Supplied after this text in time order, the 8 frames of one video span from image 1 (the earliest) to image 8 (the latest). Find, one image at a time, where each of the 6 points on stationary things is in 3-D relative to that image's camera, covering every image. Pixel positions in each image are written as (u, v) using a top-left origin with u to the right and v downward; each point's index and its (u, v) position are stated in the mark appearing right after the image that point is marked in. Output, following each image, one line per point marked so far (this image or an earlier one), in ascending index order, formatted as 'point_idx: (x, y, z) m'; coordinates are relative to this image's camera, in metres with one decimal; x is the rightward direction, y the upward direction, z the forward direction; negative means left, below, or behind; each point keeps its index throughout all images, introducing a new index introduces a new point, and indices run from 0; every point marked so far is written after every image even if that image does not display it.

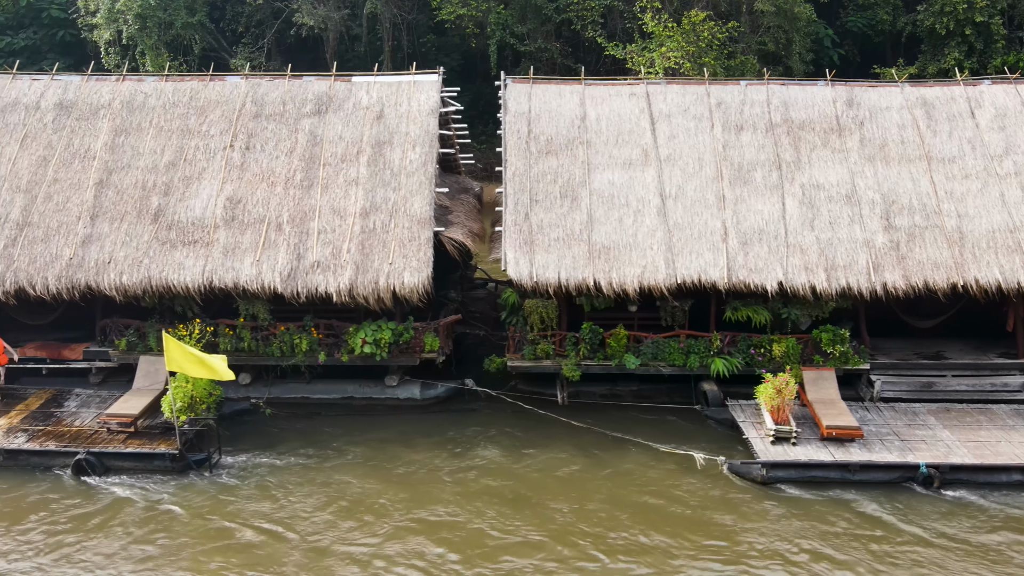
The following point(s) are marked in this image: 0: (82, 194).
0: (-6.6, +1.4, +13.4) m
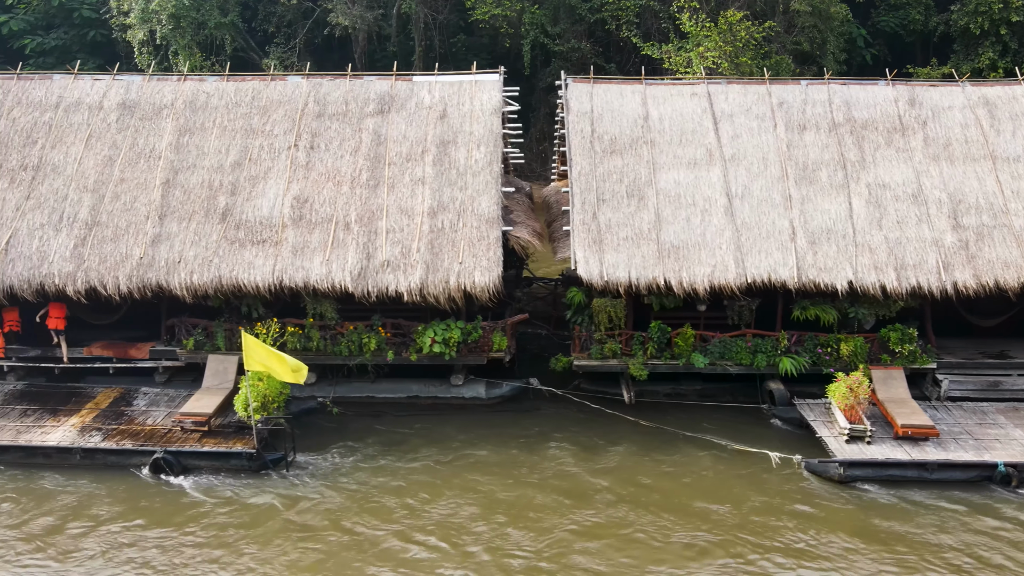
0: (-5.6, +1.4, +13.5) m
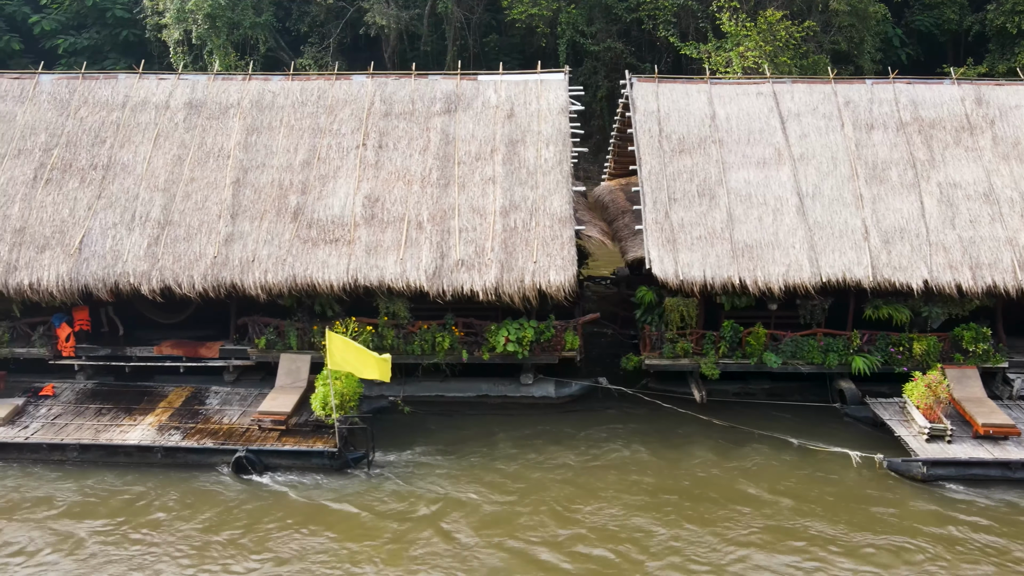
0: (-4.5, +1.5, +13.5) m
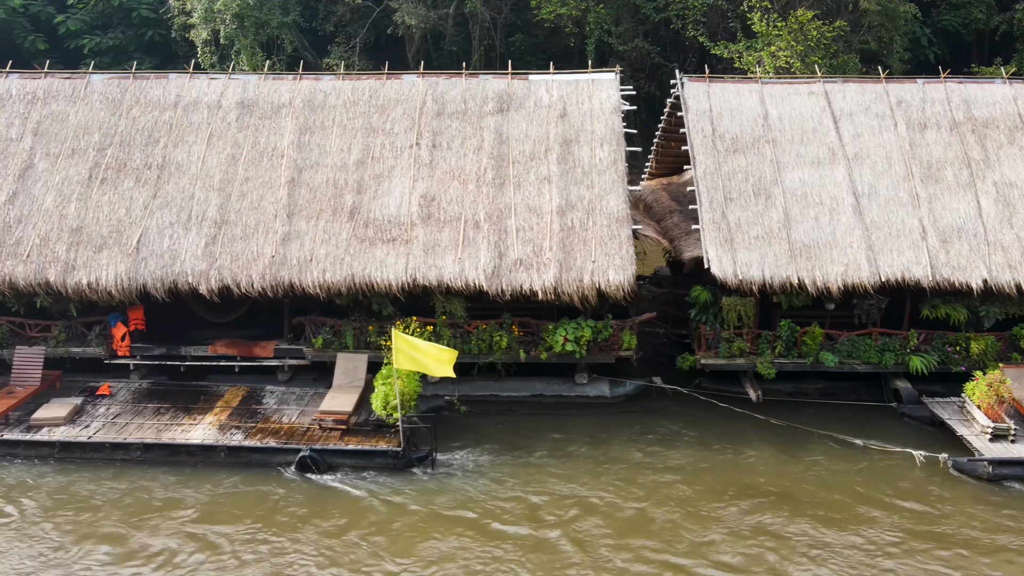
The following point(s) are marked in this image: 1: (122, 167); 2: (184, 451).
0: (-3.6, +1.5, +13.5) m
1: (-6.1, +1.9, +13.8) m
2: (-4.4, -2.2, +11.8) m
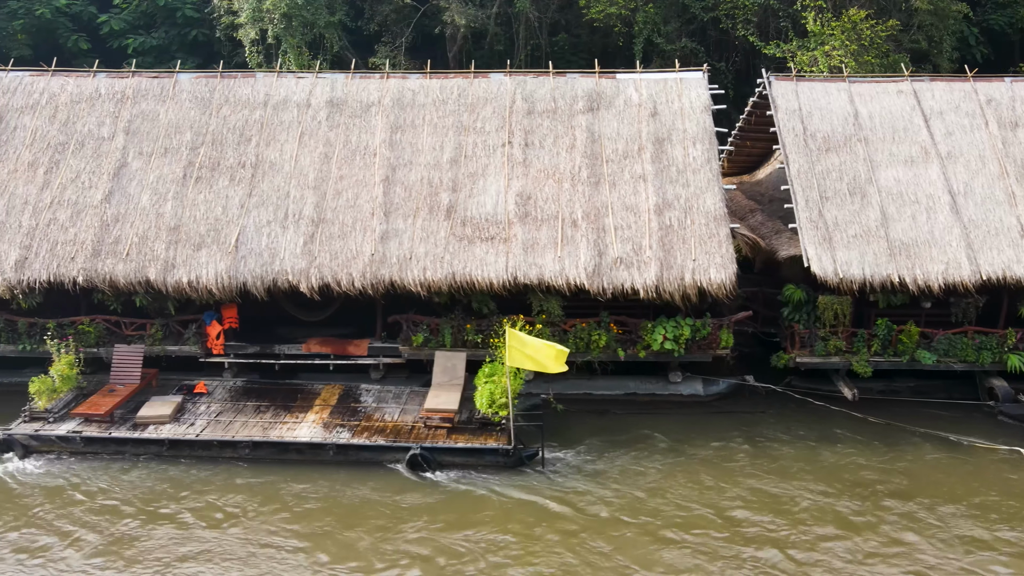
0: (-2.2, +1.5, +13.5) m
1: (-4.7, +1.9, +13.9) m
2: (-2.9, -2.2, +11.8) m
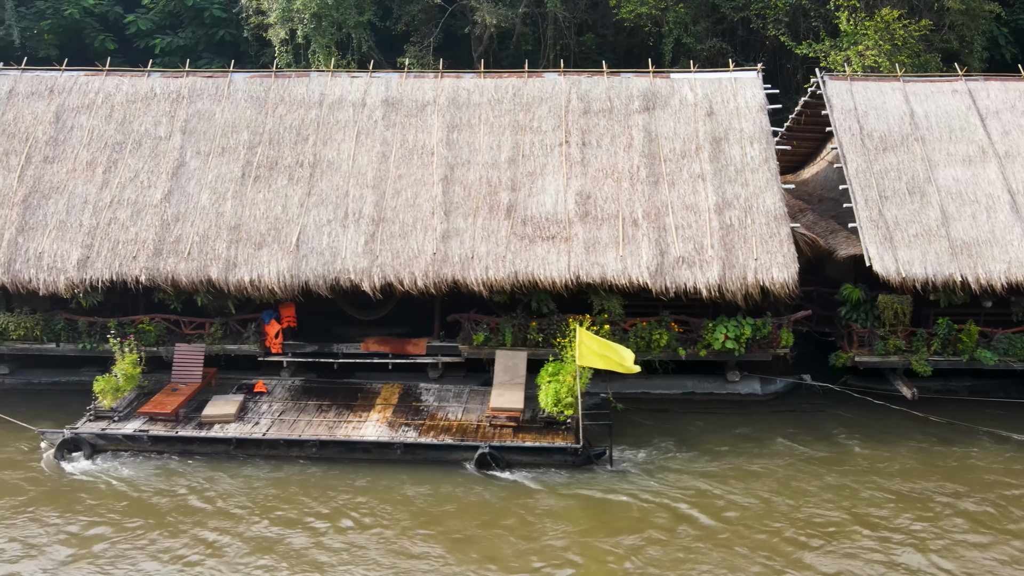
0: (-1.3, +1.5, +13.5) m
1: (-3.8, +1.9, +13.9) m
2: (-2.0, -2.2, +11.8) m
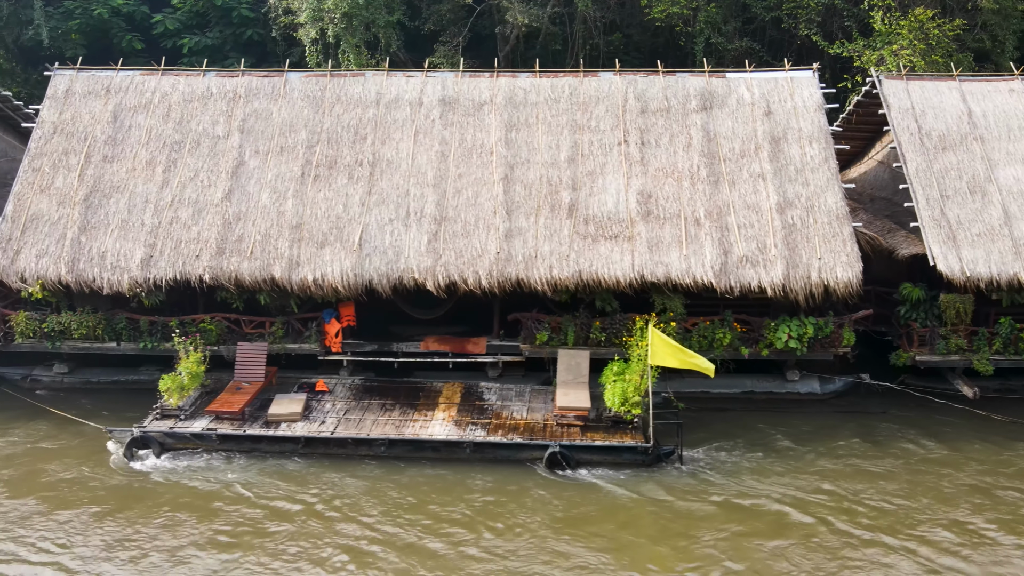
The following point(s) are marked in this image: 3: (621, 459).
0: (-0.3, +1.5, +13.5) m
1: (-2.8, +2.0, +13.9) m
2: (-1.1, -2.1, +11.8) m
3: (+1.5, -2.3, +11.6) m
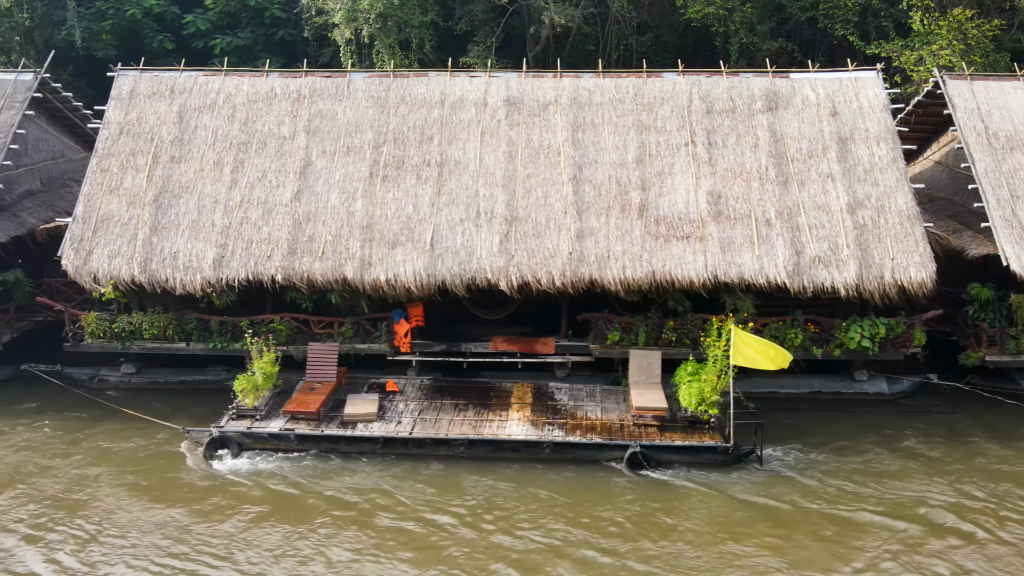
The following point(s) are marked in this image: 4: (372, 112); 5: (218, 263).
0: (+0.7, +1.5, +13.5) m
1: (-1.8, +2.0, +13.9) m
2: (0.0, -2.1, +11.8) m
3: (+2.5, -2.3, +11.6) m
4: (-2.3, +2.9, +14.5) m
5: (-4.3, +0.4, +13.0) m
